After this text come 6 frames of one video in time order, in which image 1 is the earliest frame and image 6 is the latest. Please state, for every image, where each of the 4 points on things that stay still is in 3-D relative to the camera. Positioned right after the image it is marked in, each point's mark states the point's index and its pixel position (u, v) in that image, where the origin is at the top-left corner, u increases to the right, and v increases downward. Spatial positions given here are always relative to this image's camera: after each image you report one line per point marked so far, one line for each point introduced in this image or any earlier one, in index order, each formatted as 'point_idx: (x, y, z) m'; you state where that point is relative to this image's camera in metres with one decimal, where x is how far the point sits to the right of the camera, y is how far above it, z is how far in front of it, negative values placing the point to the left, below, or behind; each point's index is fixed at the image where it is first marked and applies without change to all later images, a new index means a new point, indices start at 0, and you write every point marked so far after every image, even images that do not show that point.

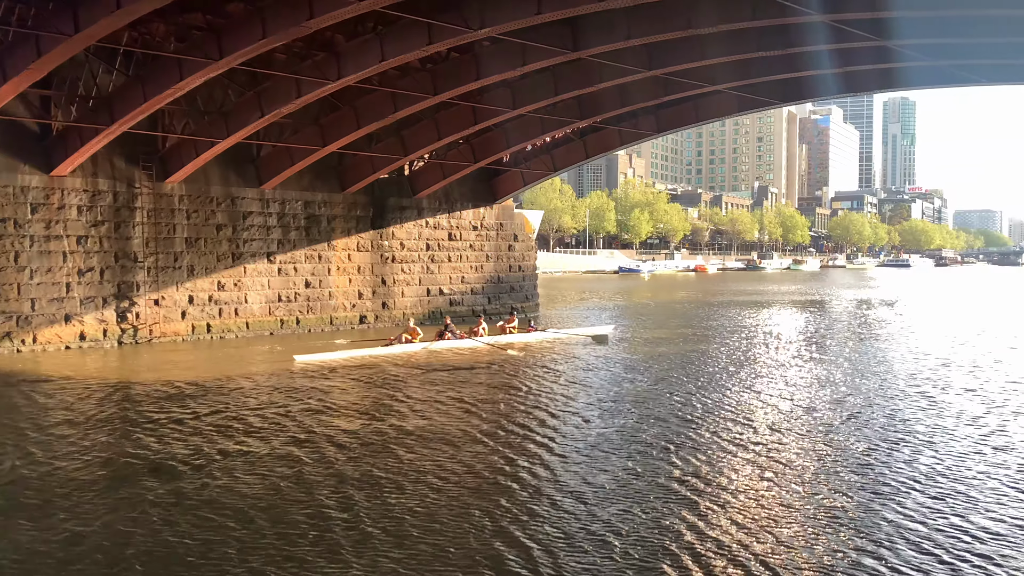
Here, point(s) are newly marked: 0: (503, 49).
0: (-0.2, +6.0, +19.2) m
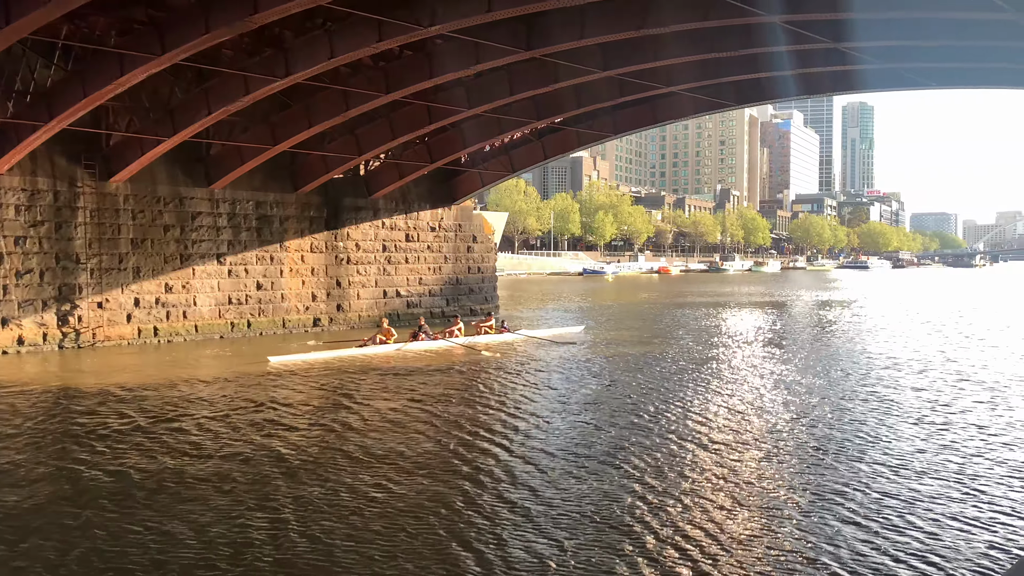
0: (-1.4, +5.9, +19.0) m
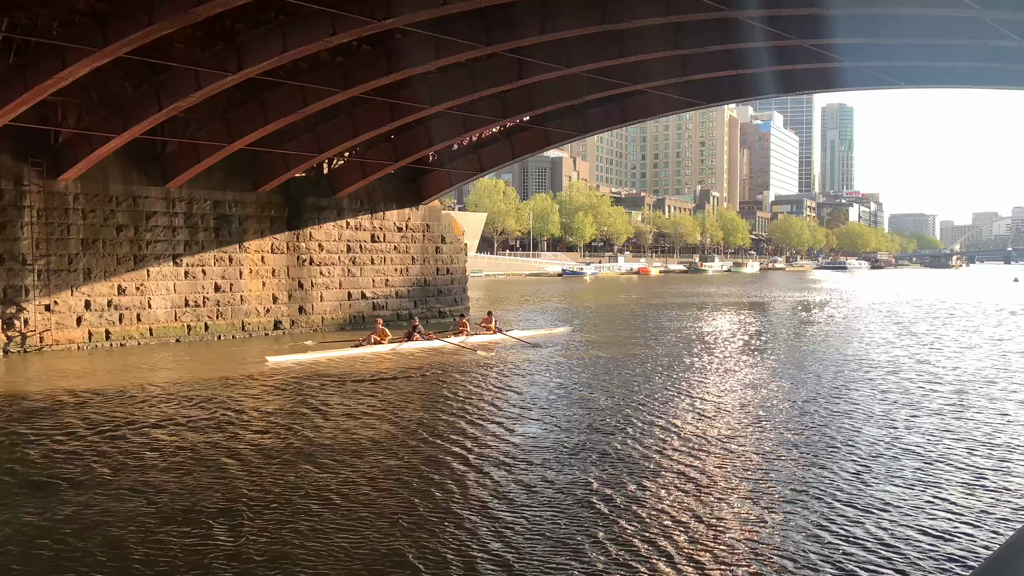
0: (-2.3, +5.9, +18.5) m
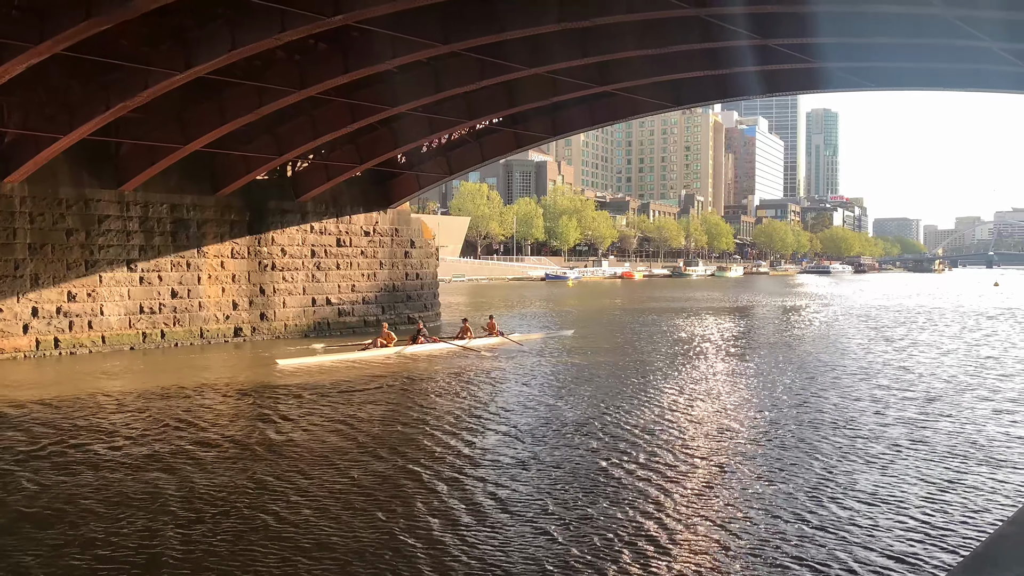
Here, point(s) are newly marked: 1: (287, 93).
0: (-3.2, +5.7, +17.9) m
1: (-5.5, +4.8, +18.9) m
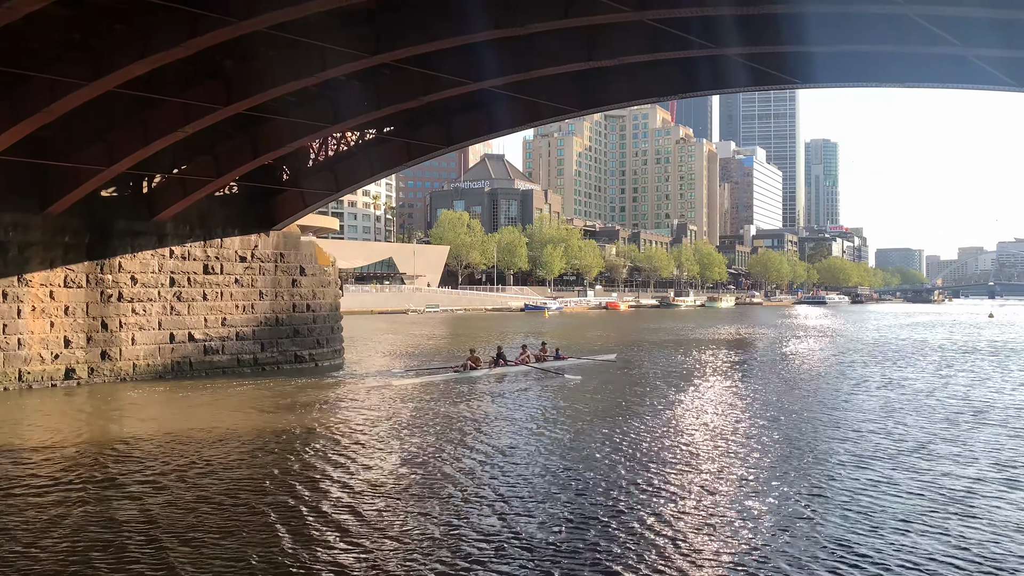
0: (-6.4, +5.1, +14.5) m
1: (-8.7, +4.1, +15.6) m
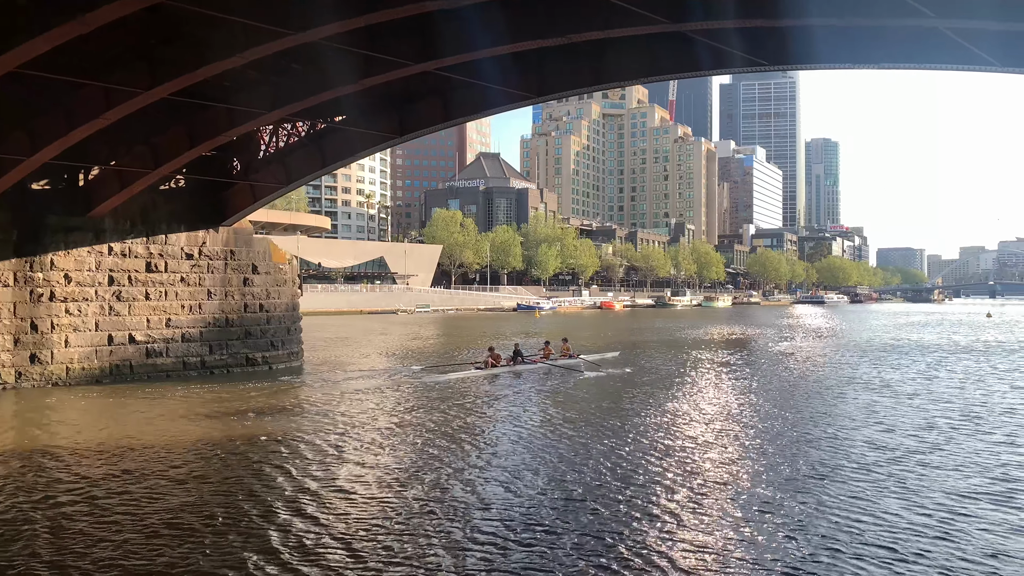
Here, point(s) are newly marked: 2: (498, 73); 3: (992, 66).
0: (-7.5, +5.1, +13.2) m
1: (-9.8, +4.1, +14.2) m
2: (-0.3, +5.4, +19.1) m
3: (+9.6, +4.4, +15.2) m
